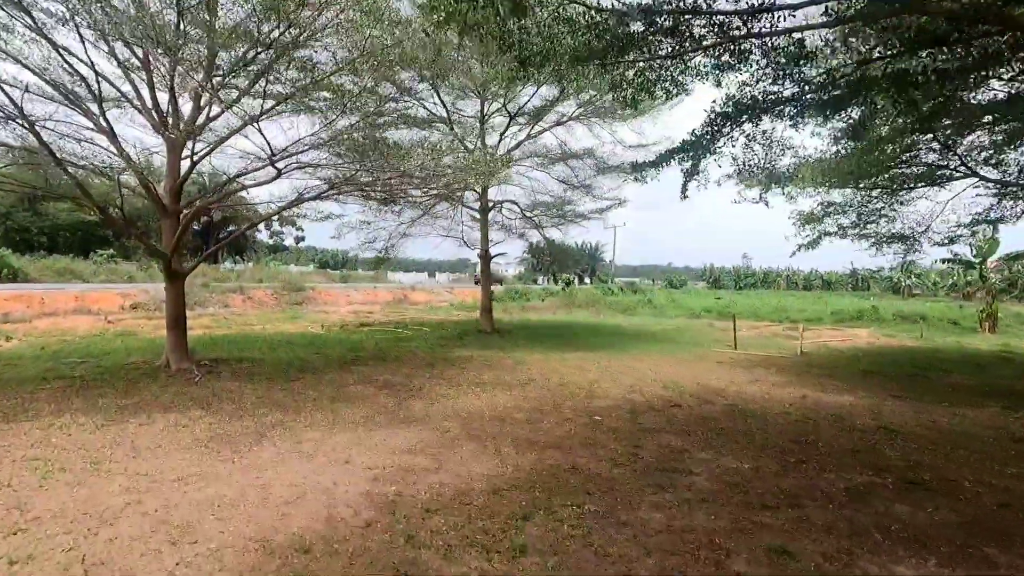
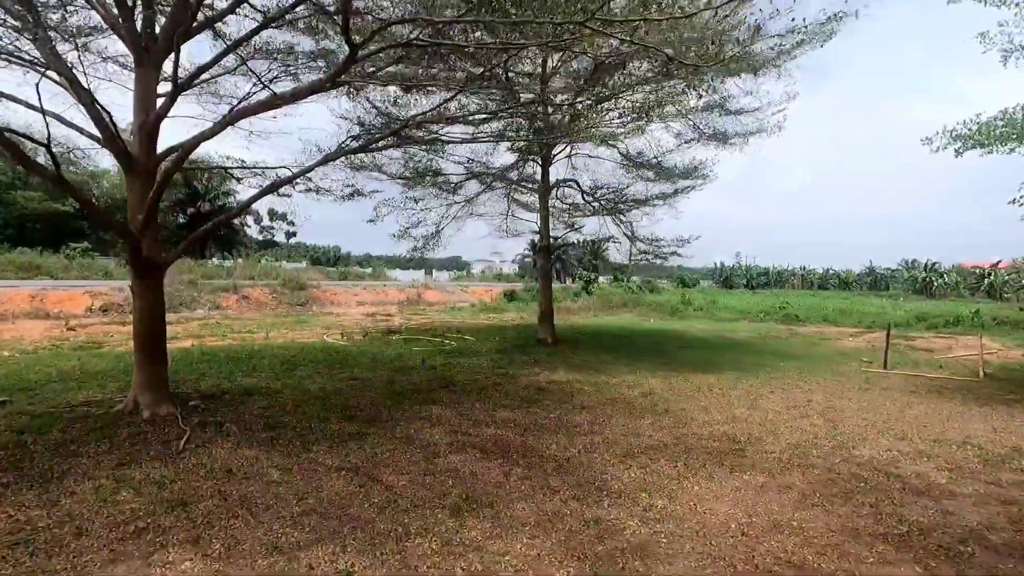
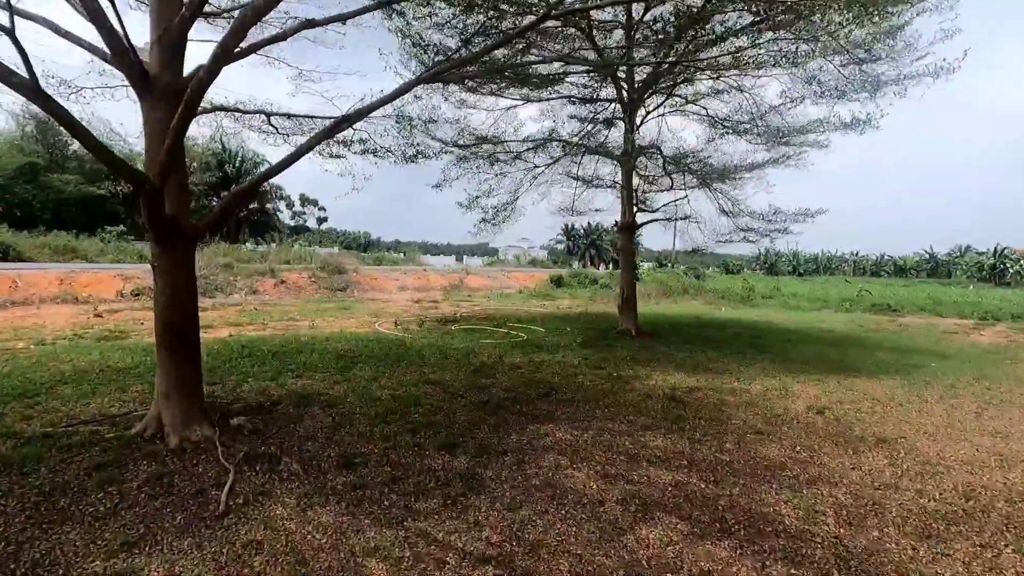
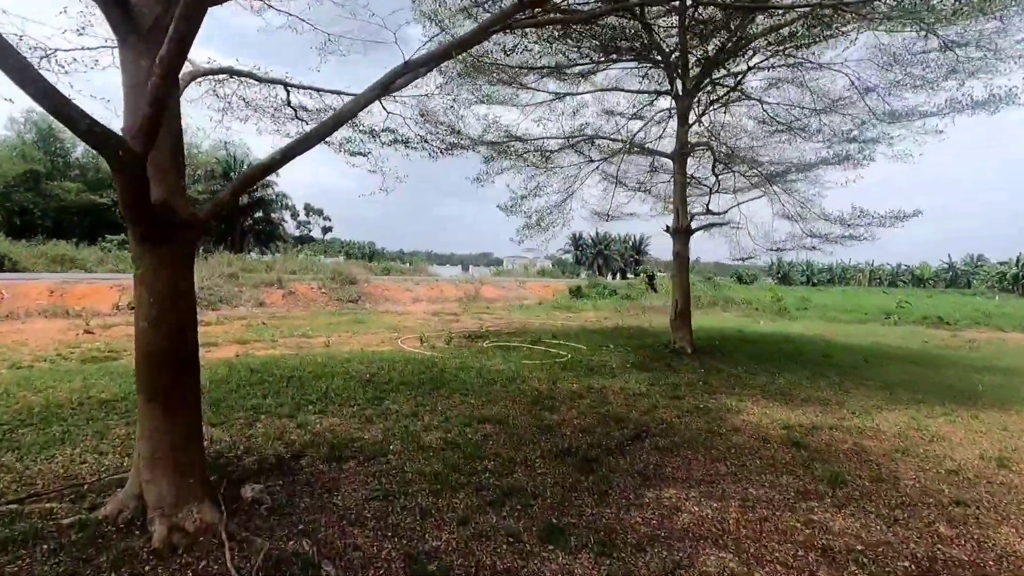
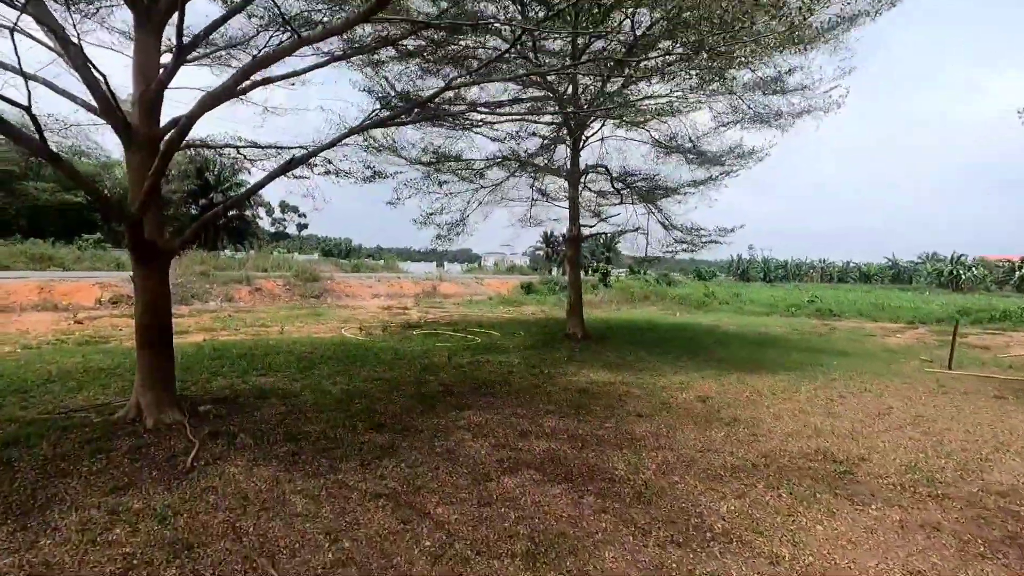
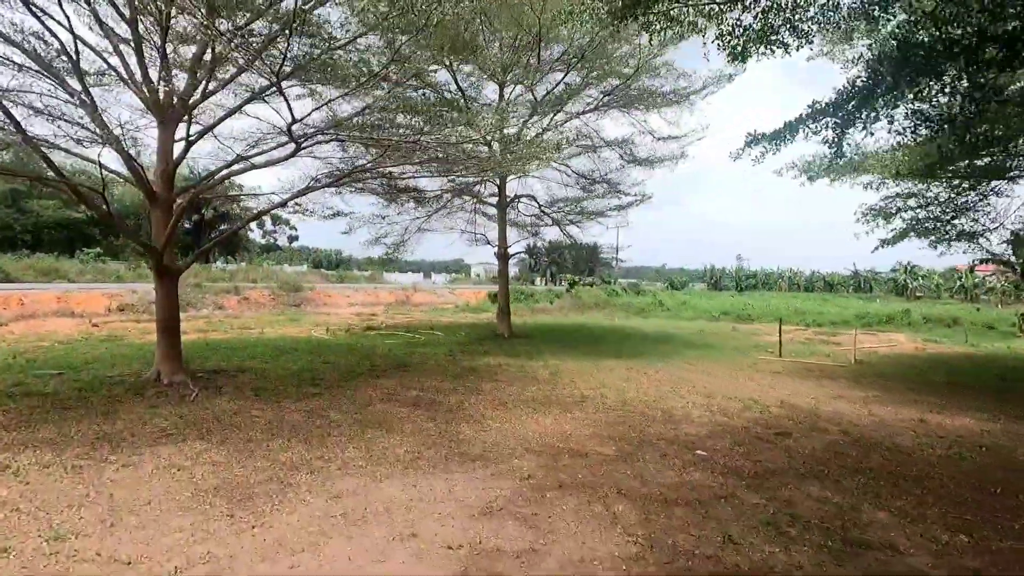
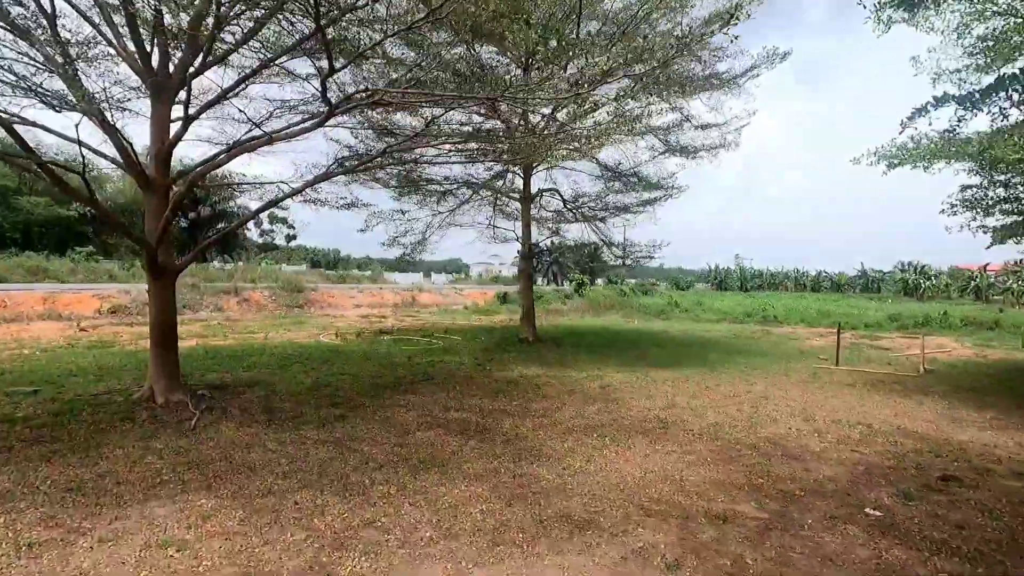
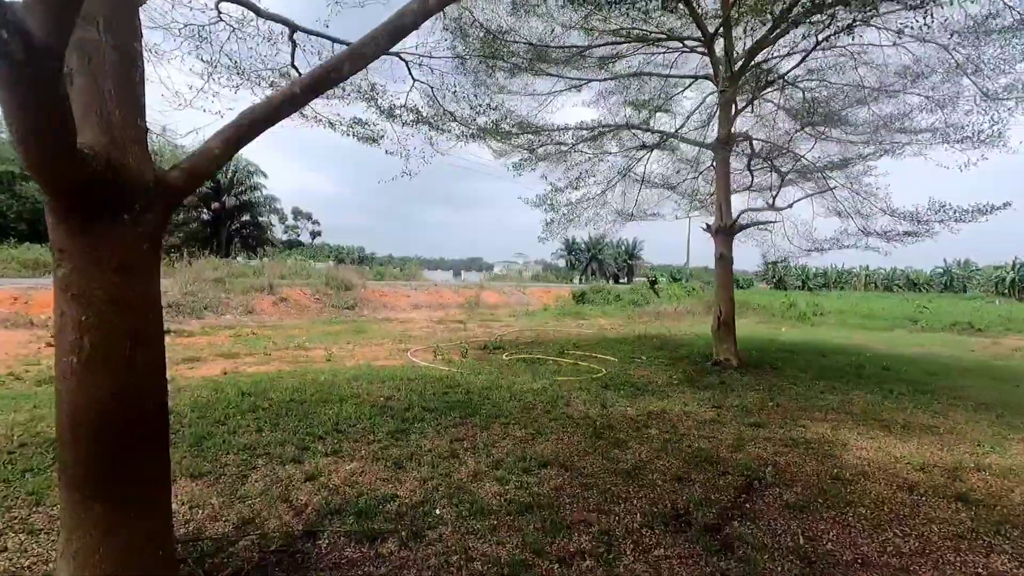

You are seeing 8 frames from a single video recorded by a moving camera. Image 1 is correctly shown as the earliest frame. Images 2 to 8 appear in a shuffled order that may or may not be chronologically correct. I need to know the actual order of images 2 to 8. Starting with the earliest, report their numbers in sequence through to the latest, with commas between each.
6, 7, 2, 5, 3, 4, 8
